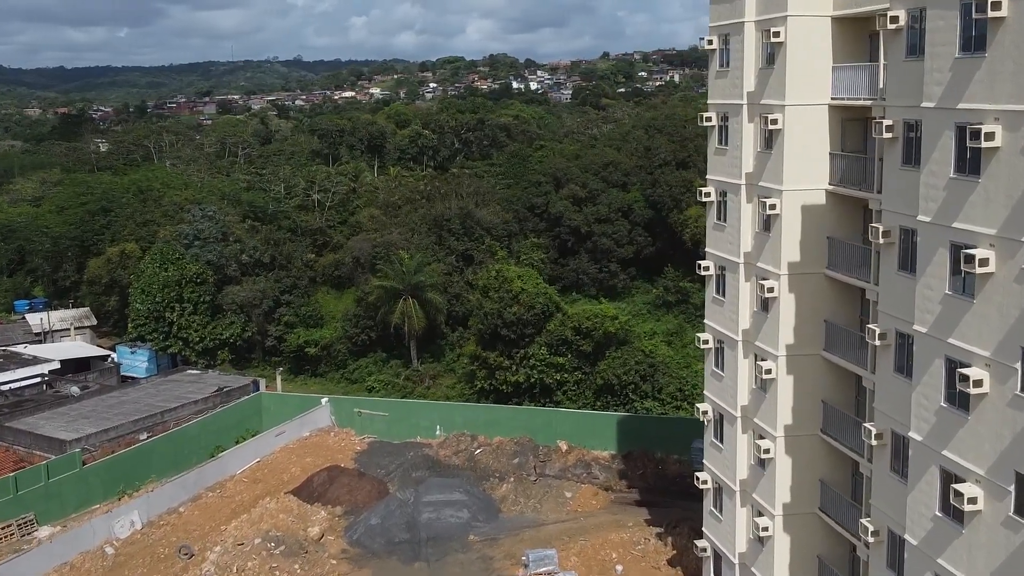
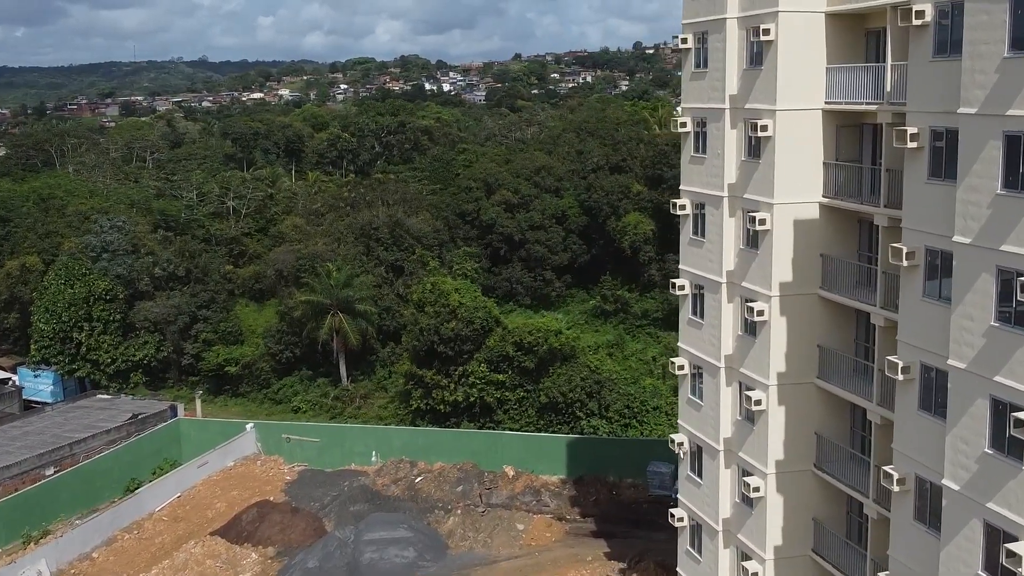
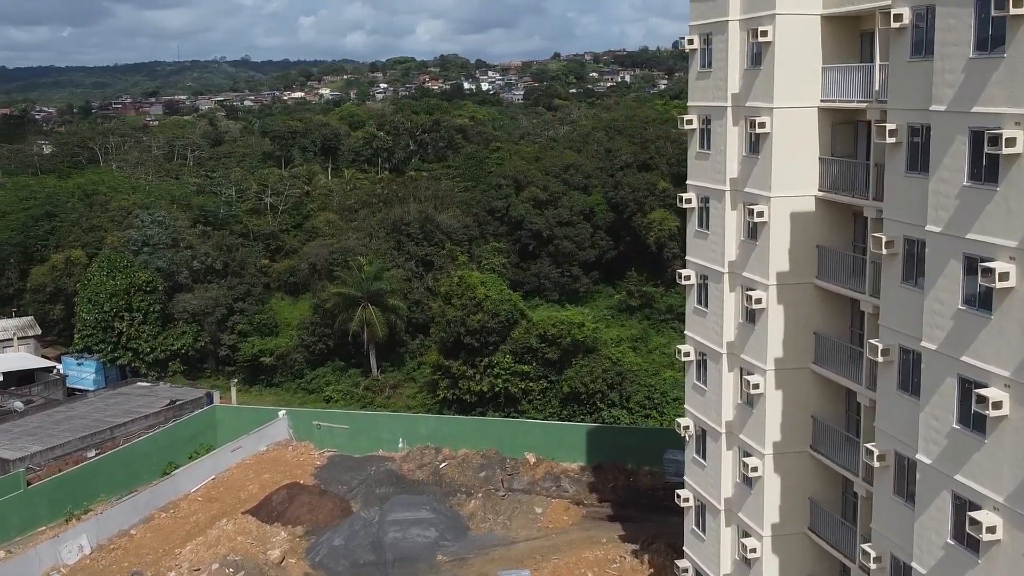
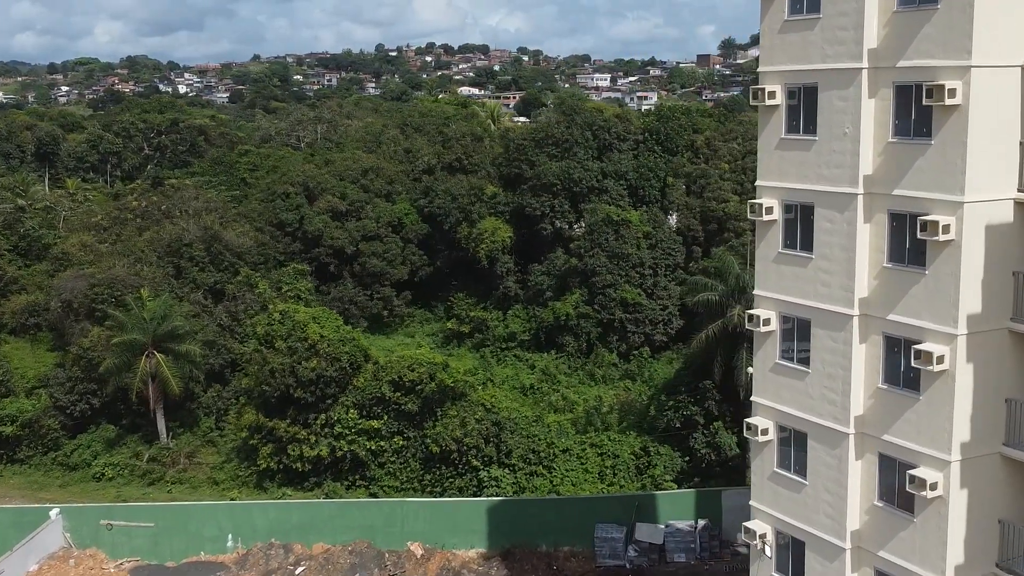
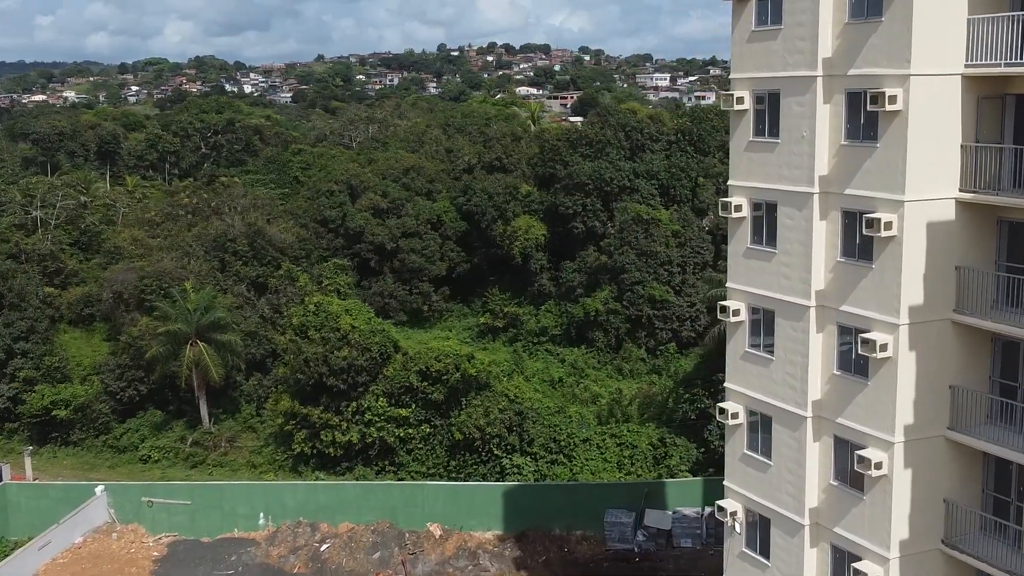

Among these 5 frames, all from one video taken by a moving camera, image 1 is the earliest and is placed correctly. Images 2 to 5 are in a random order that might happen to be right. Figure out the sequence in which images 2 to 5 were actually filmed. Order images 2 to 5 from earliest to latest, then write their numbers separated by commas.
3, 2, 5, 4
